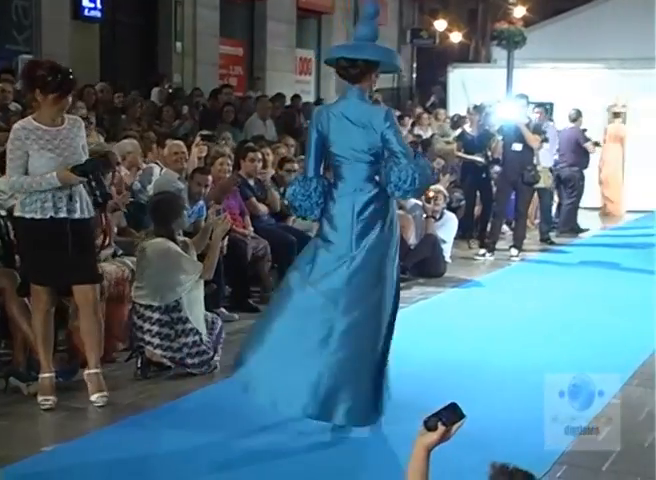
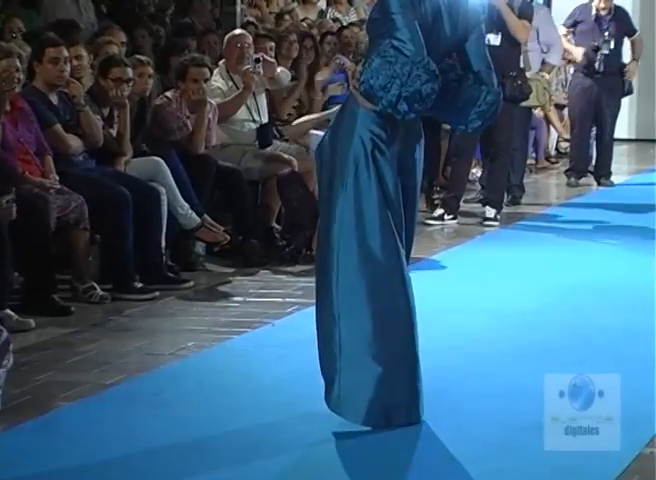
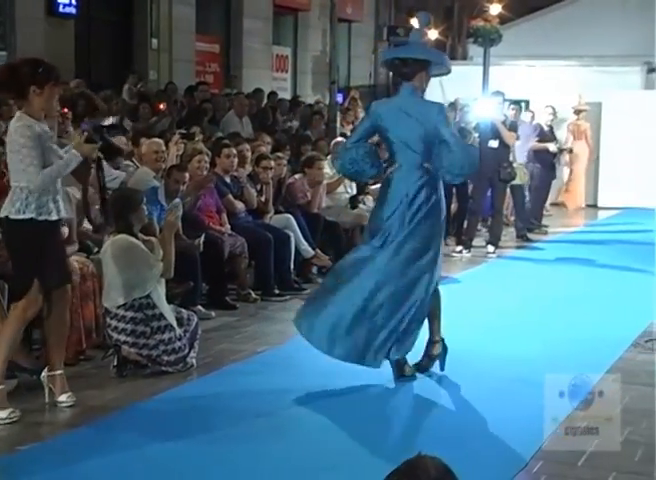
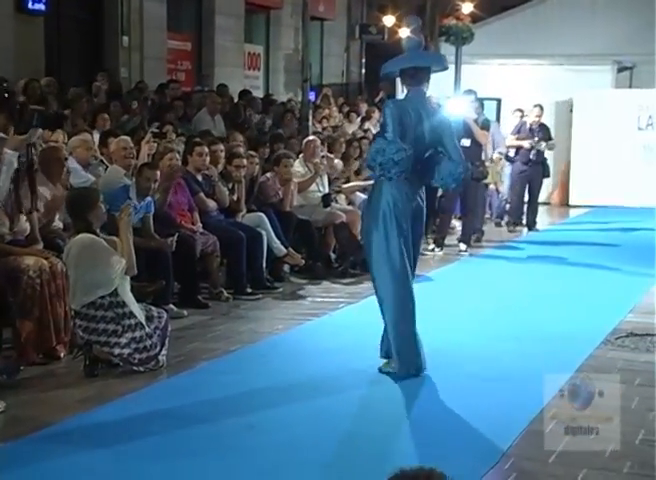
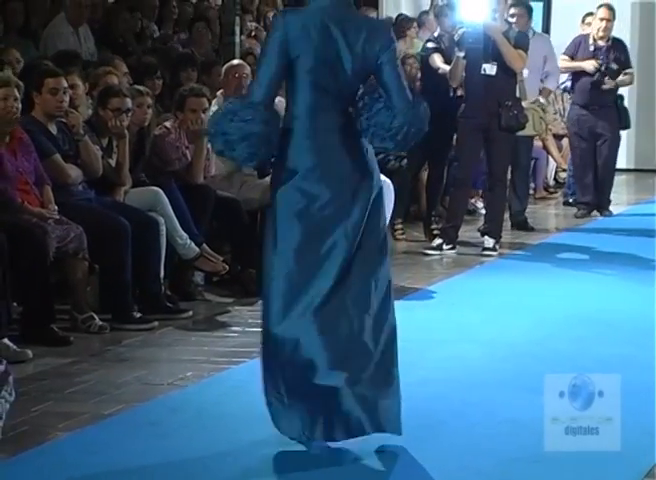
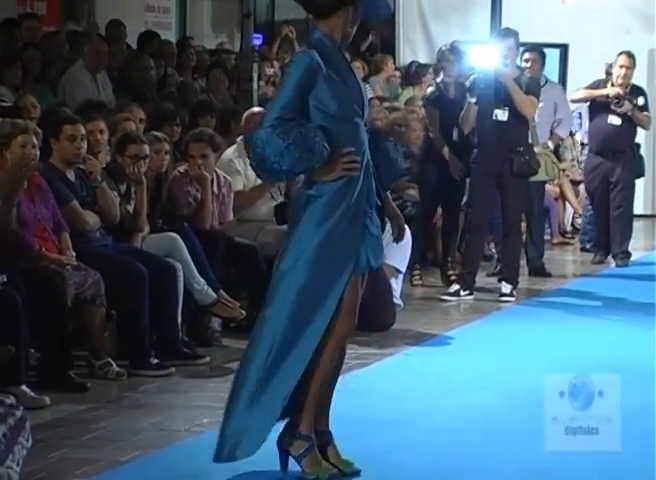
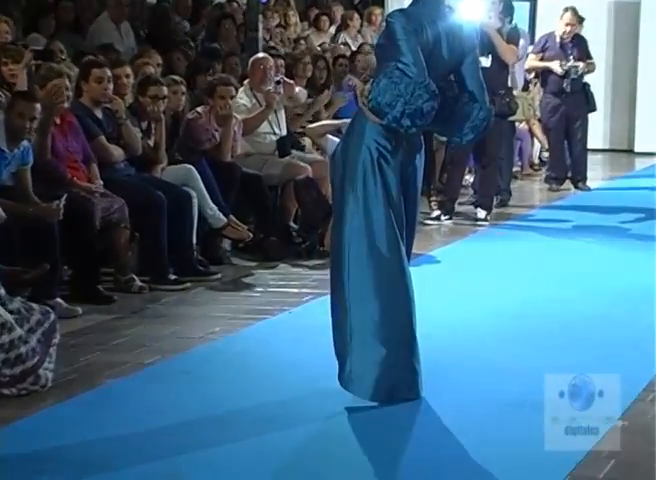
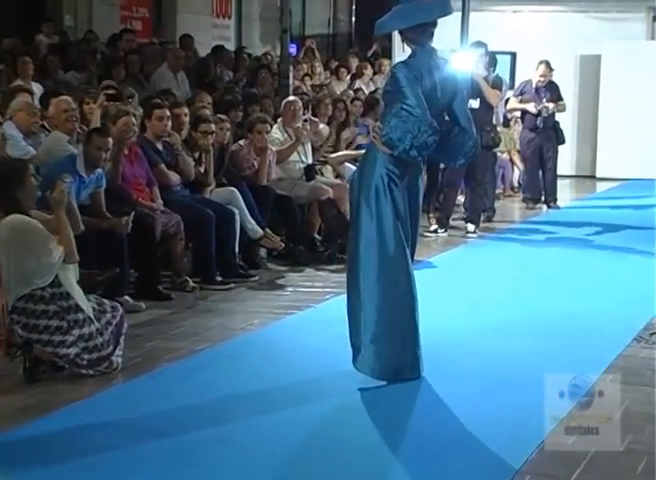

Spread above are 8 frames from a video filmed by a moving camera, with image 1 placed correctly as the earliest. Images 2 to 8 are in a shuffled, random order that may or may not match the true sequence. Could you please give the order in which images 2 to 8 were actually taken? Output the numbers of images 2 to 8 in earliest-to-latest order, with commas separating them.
3, 4, 8, 7, 2, 5, 6
